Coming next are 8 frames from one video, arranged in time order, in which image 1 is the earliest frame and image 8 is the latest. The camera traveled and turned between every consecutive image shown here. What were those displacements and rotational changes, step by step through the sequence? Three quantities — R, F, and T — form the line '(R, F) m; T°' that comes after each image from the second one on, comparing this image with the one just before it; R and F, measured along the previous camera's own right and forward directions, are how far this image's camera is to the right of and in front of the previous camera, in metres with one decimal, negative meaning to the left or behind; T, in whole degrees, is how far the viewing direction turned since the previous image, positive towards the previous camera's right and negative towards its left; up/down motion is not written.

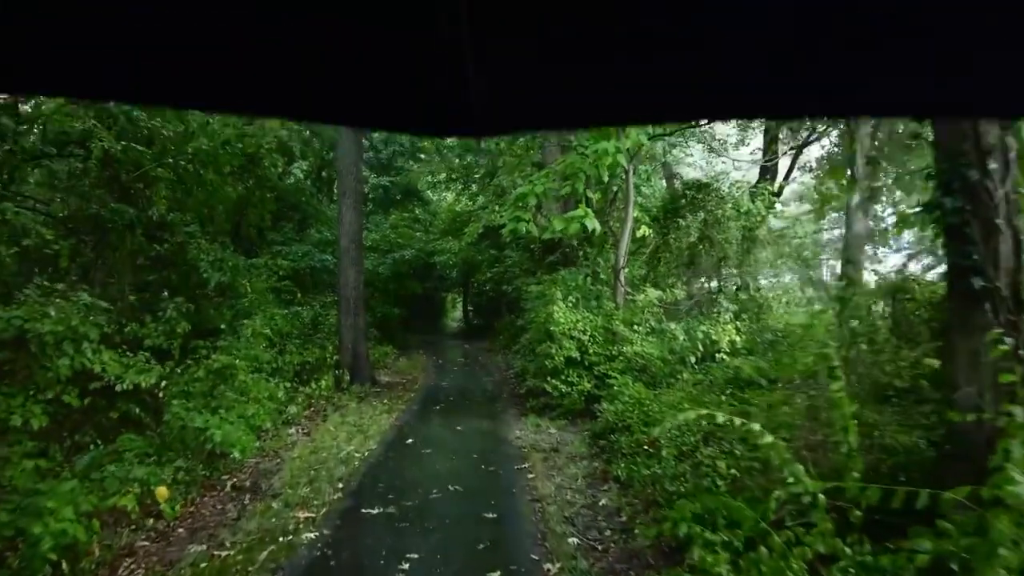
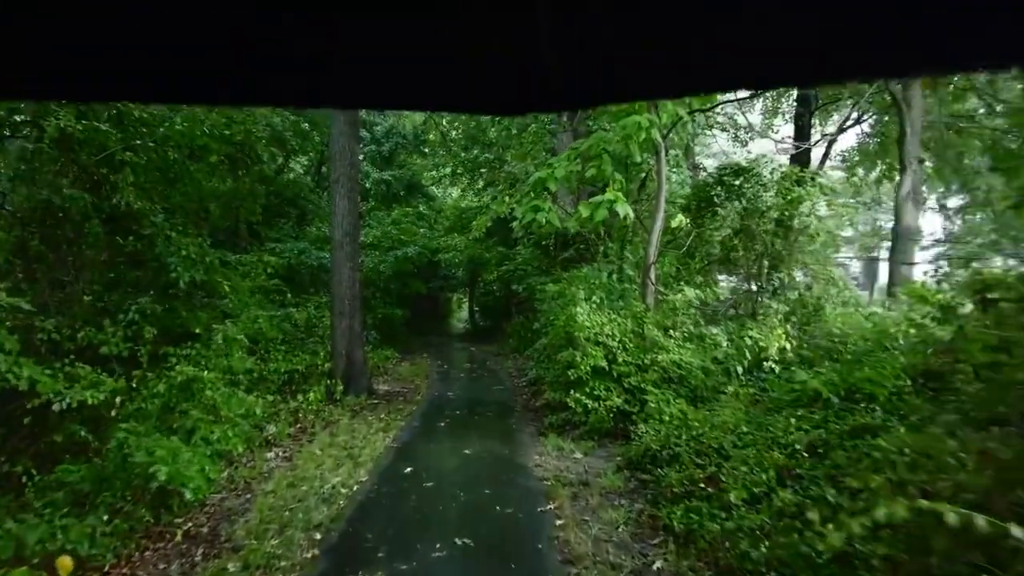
(-0.1, +1.1) m; 0°
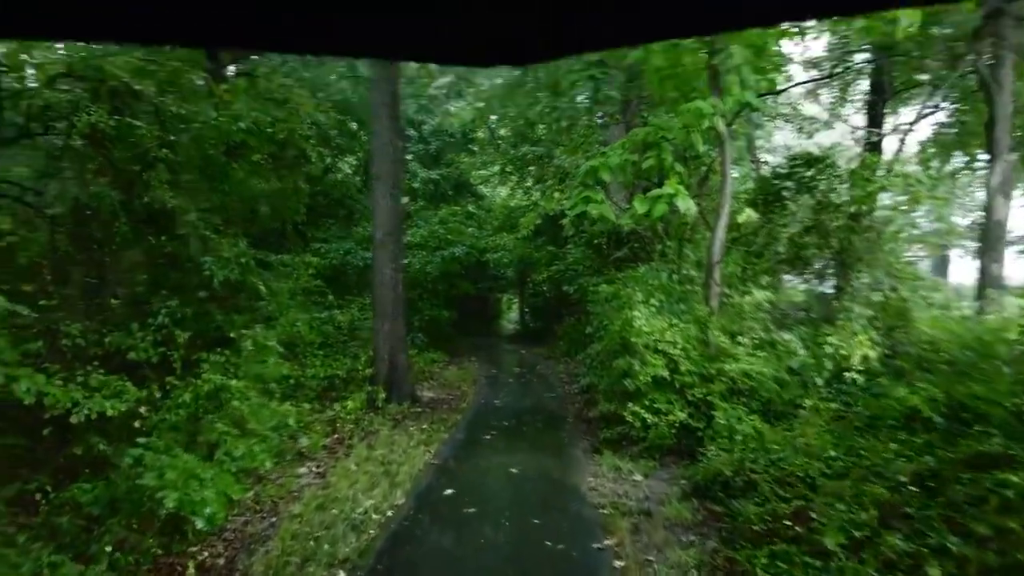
(0.0, +0.6) m; -4°
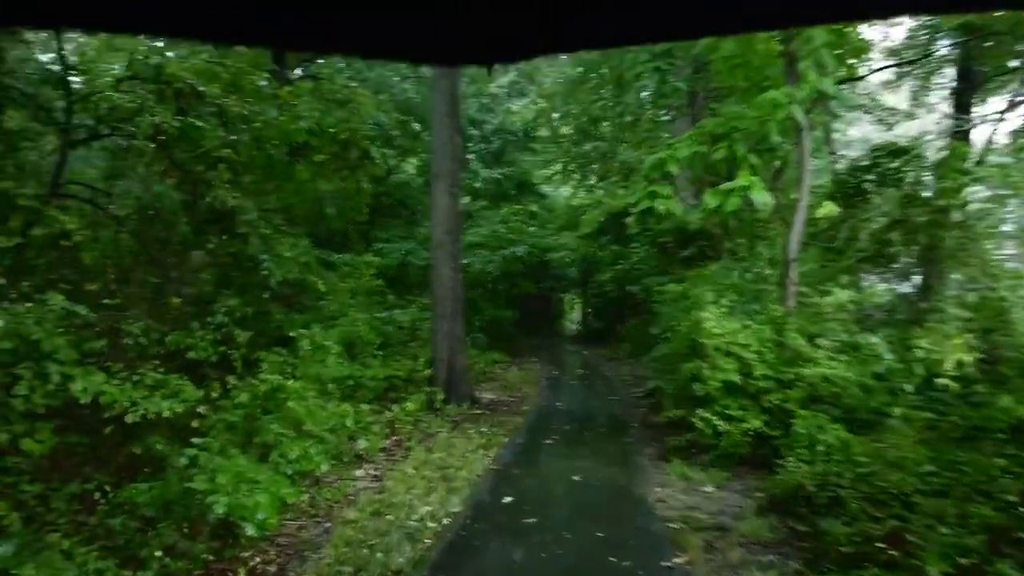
(0.0, +0.2) m; -5°
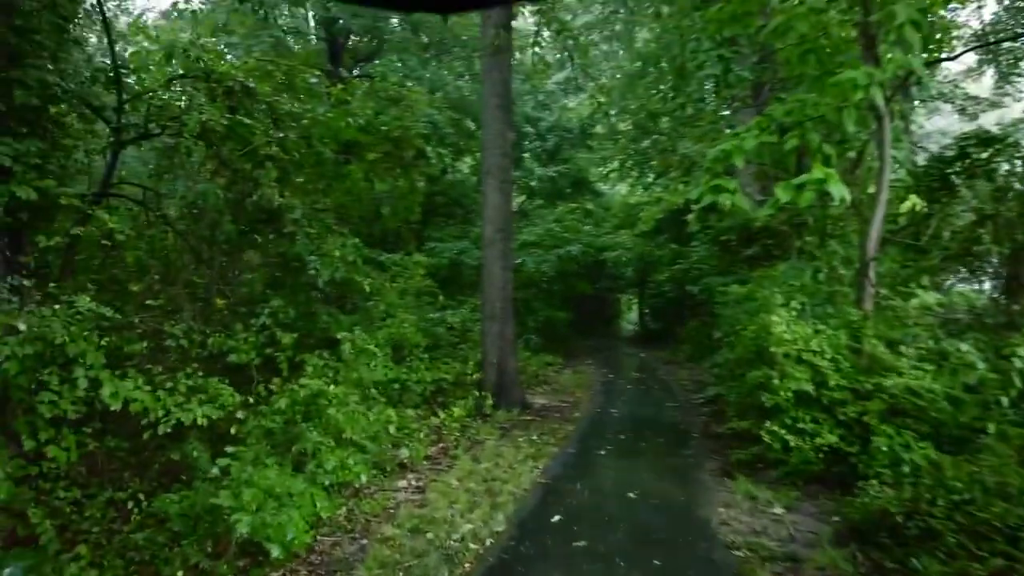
(0.0, +0.3) m; -4°
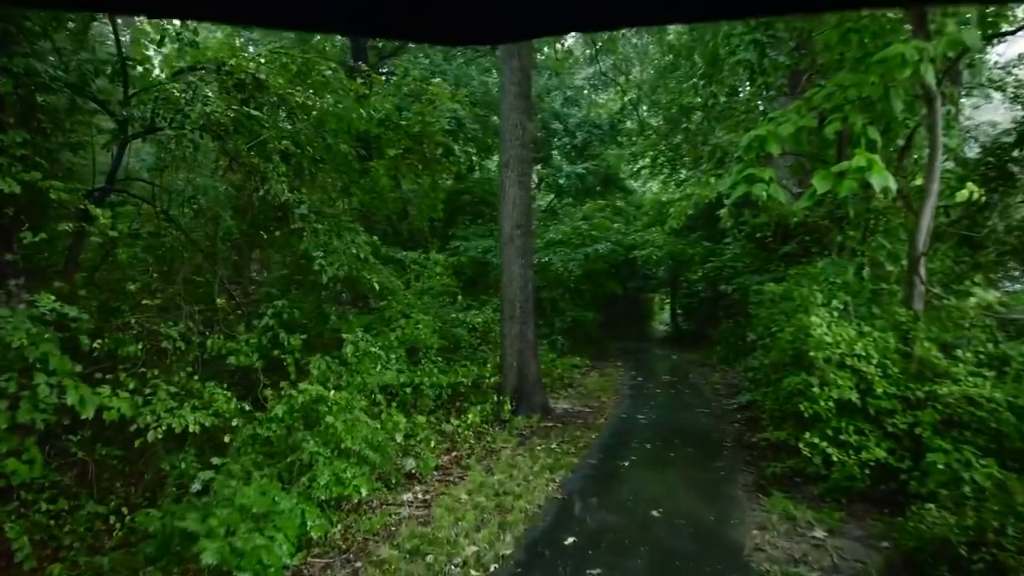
(+0.1, +0.4) m; -2°
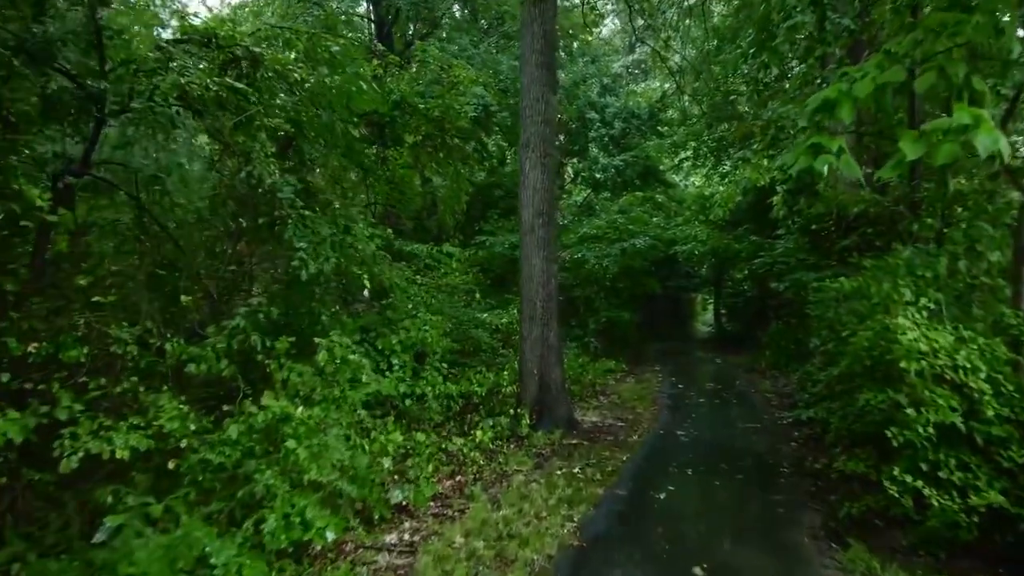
(+0.2, +0.9) m; -3°
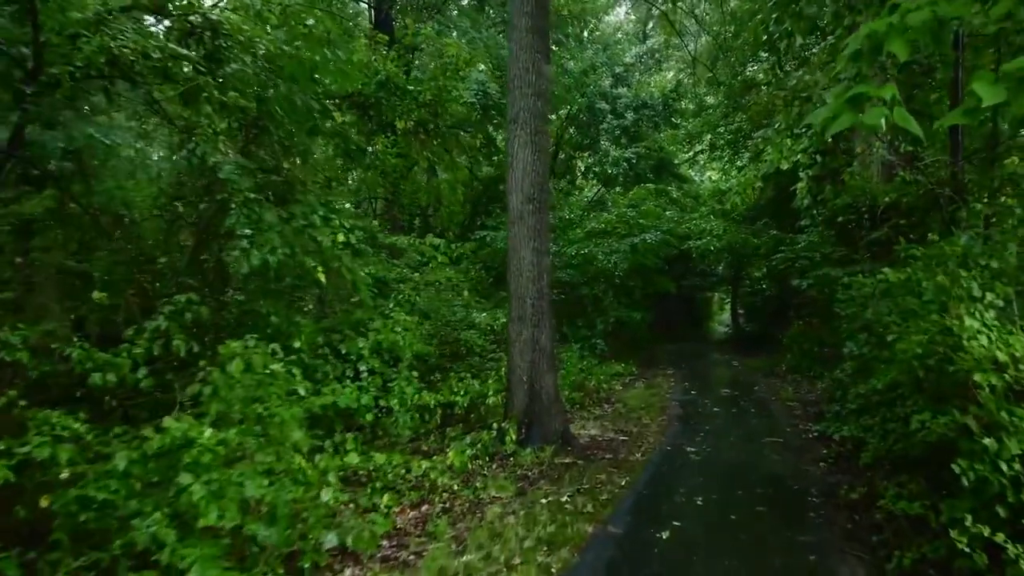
(+0.2, +0.8) m; -1°
